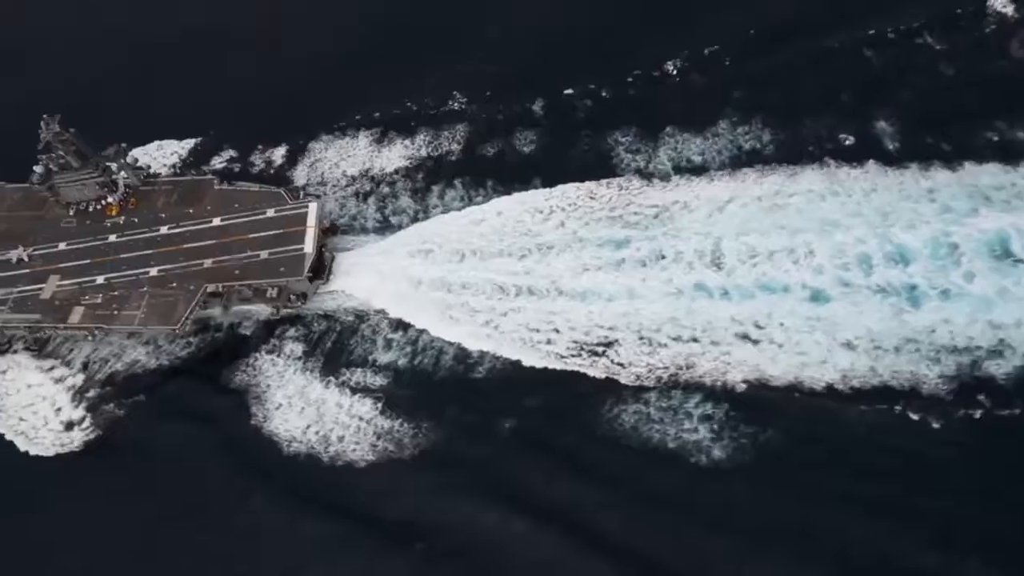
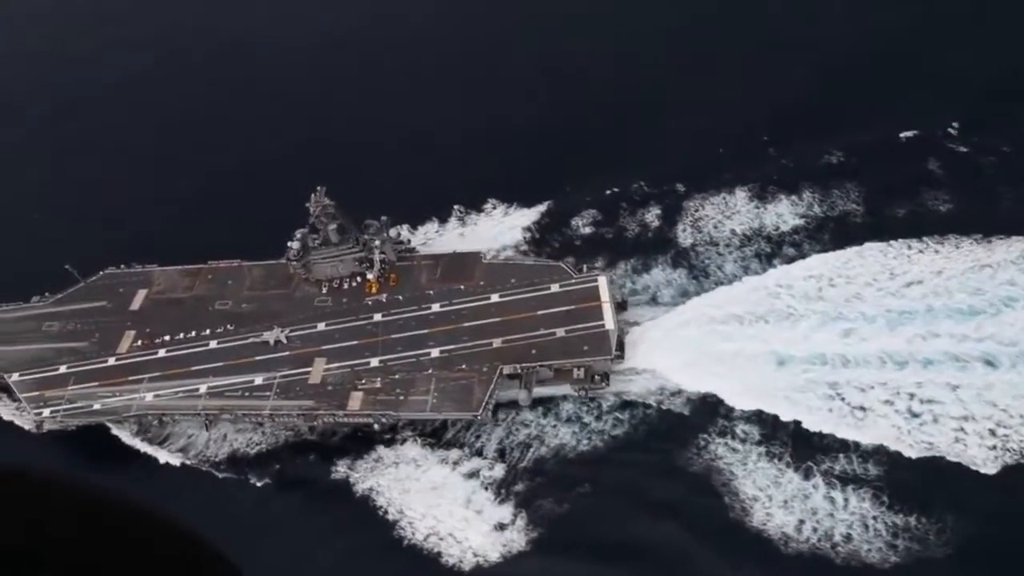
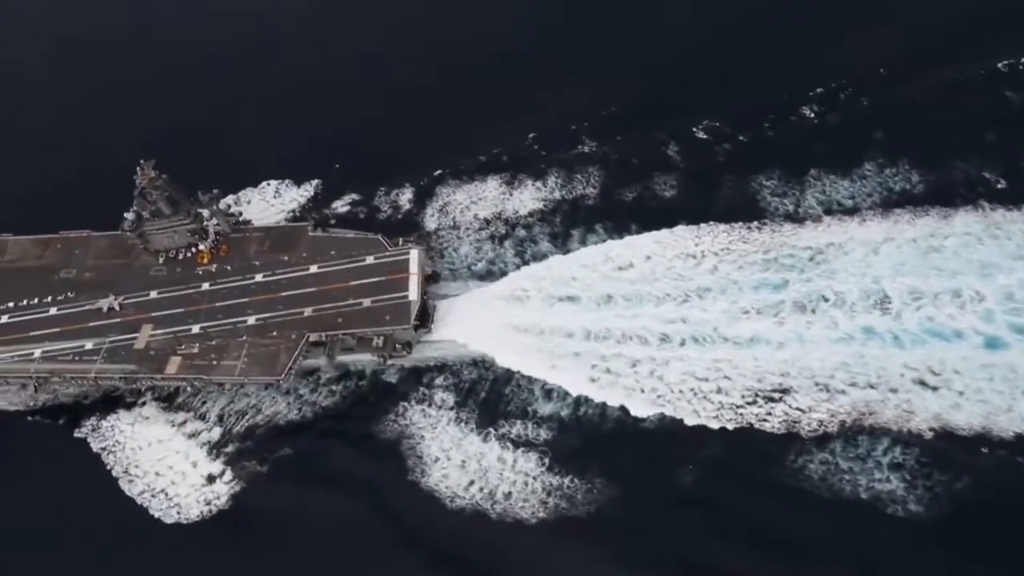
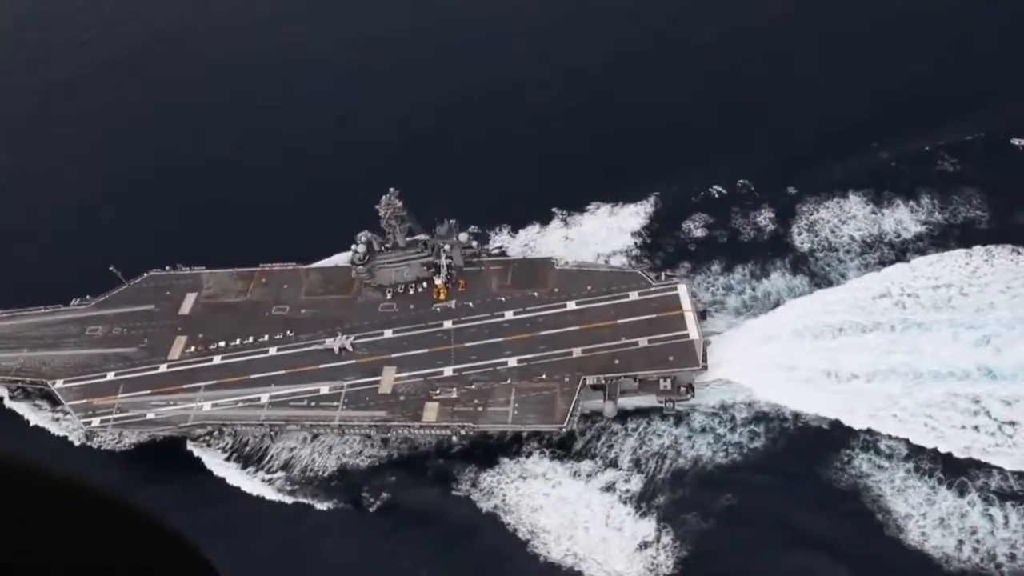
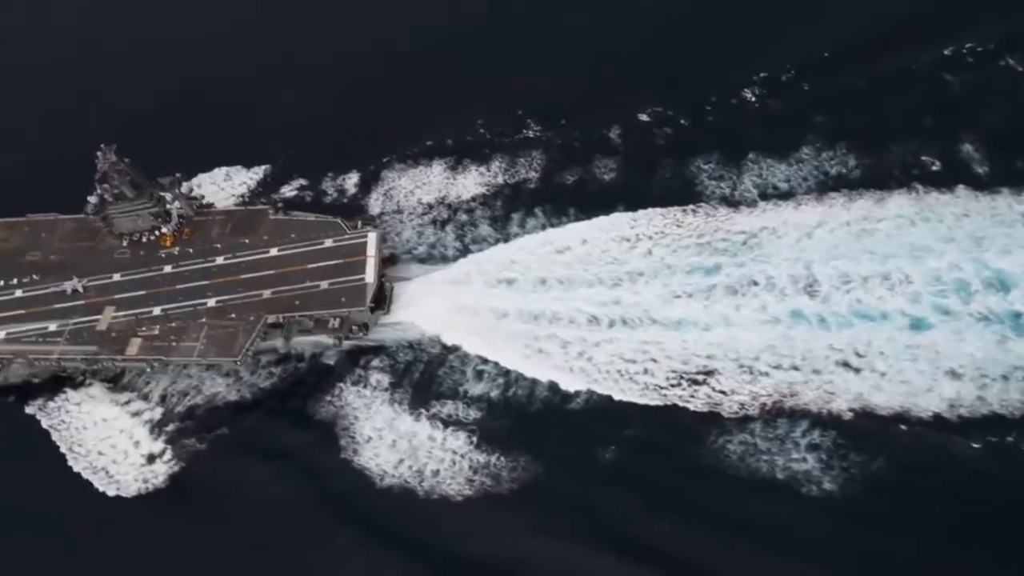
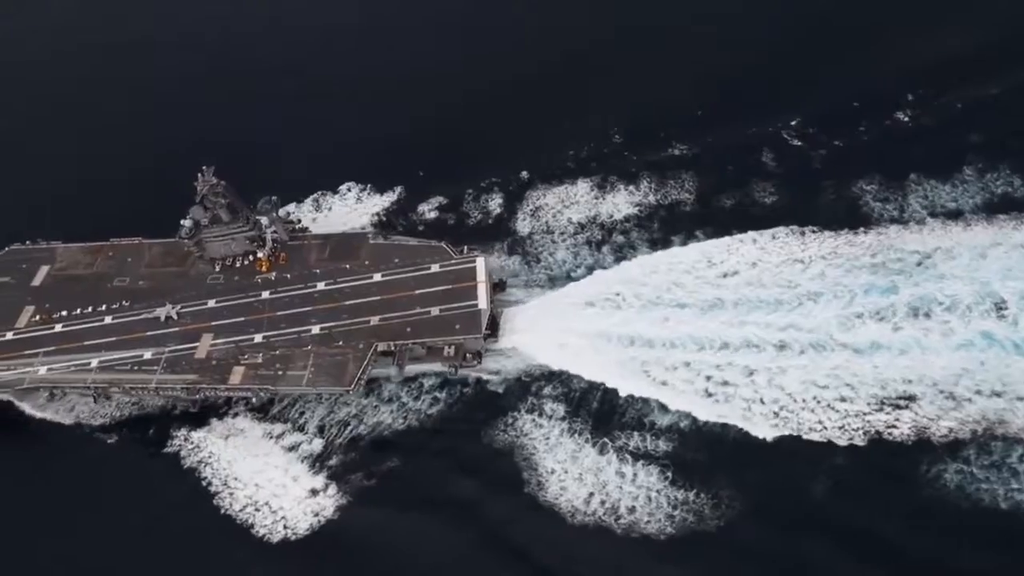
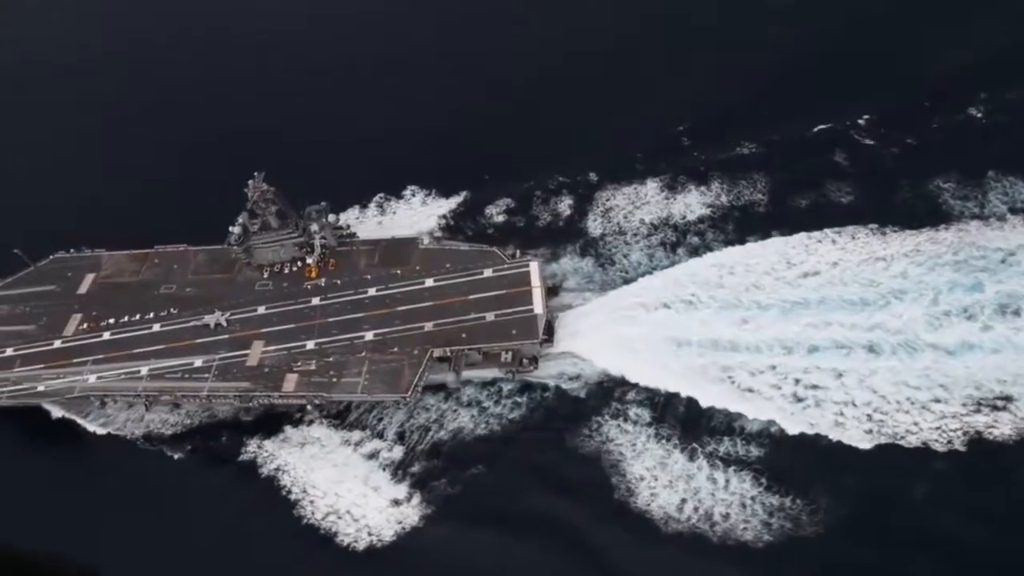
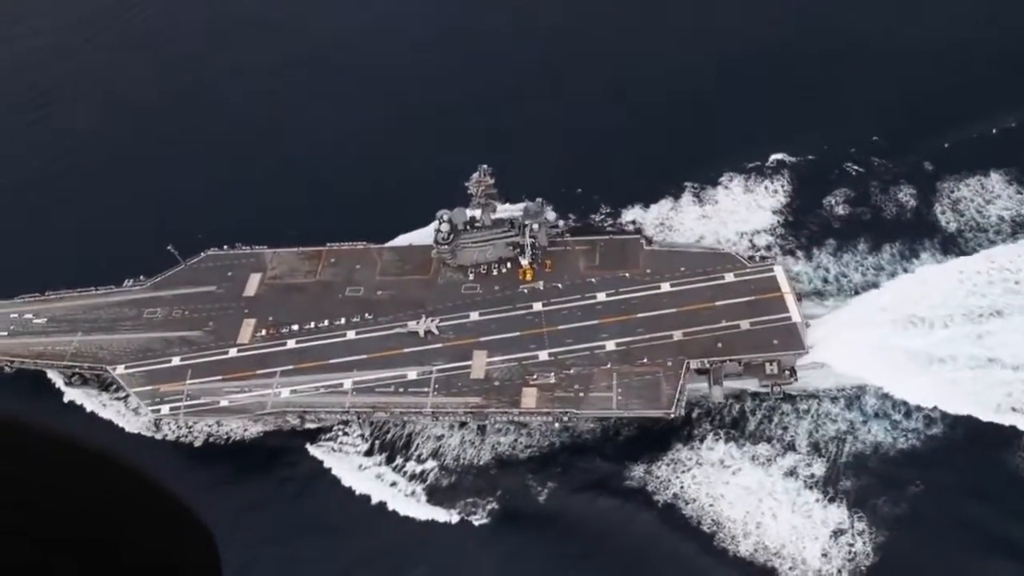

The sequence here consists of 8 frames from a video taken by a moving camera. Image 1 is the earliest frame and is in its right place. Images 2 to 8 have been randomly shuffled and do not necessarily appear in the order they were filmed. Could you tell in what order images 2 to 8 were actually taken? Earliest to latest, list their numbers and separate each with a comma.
5, 3, 6, 7, 2, 4, 8
